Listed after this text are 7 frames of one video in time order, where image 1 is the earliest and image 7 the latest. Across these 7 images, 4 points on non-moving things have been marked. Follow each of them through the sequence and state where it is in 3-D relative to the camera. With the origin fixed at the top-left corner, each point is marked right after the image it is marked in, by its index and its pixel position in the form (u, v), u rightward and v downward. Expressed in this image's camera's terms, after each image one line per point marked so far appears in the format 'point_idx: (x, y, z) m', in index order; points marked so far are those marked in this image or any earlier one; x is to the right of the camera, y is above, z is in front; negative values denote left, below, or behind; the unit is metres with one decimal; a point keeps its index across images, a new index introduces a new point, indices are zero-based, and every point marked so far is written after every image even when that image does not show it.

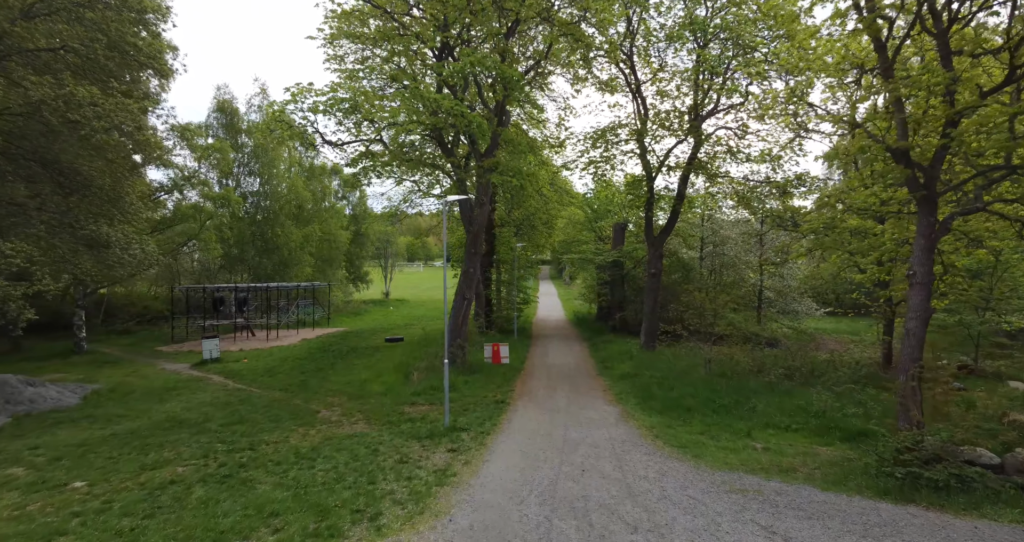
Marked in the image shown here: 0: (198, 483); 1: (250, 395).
0: (-4.5, -3.1, +8.6) m
1: (-7.1, -3.4, +16.2) m
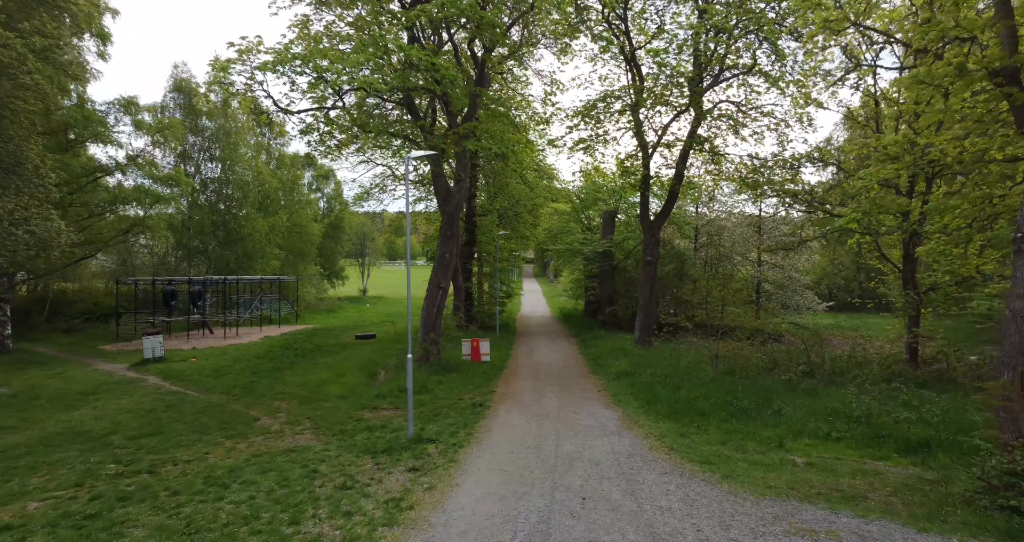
0: (-4.8, -2.7, +6.3) m
1: (-7.6, -3.0, +13.8) m
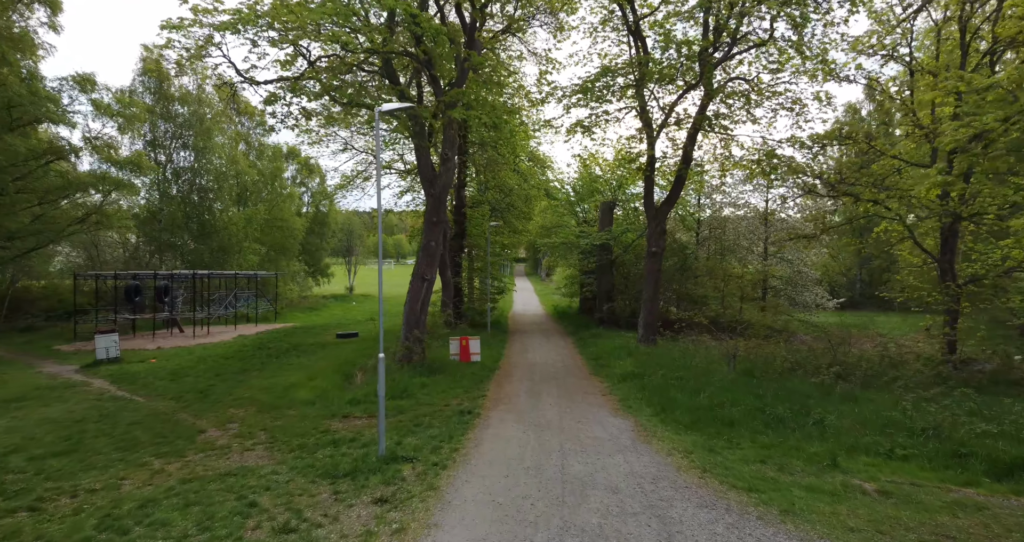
0: (-4.8, -2.4, +4.5) m
1: (-7.7, -2.7, +11.9) m
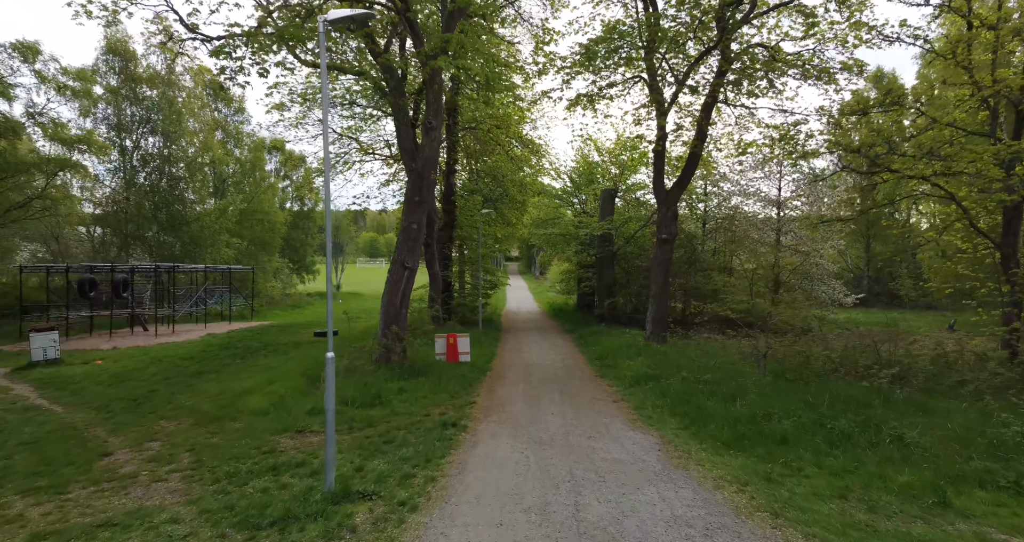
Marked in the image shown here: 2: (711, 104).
0: (-4.8, -2.1, +2.4) m
1: (-7.8, -2.4, +9.8) m
2: (+5.5, +4.6, +16.6) m
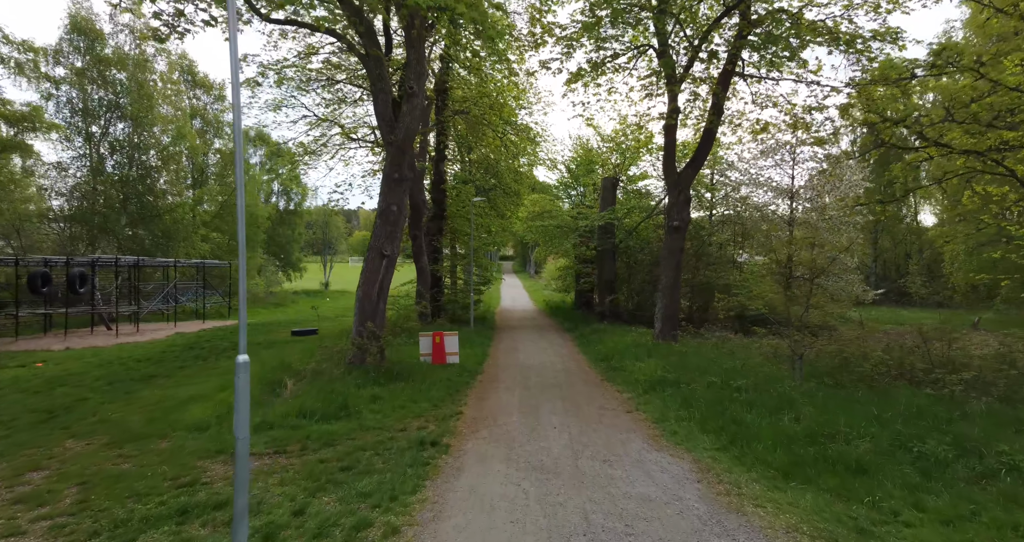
0: (-4.8, -1.9, +0.5) m
1: (-7.9, -2.2, +8.0) m
2: (+5.4, +4.9, +14.9) m
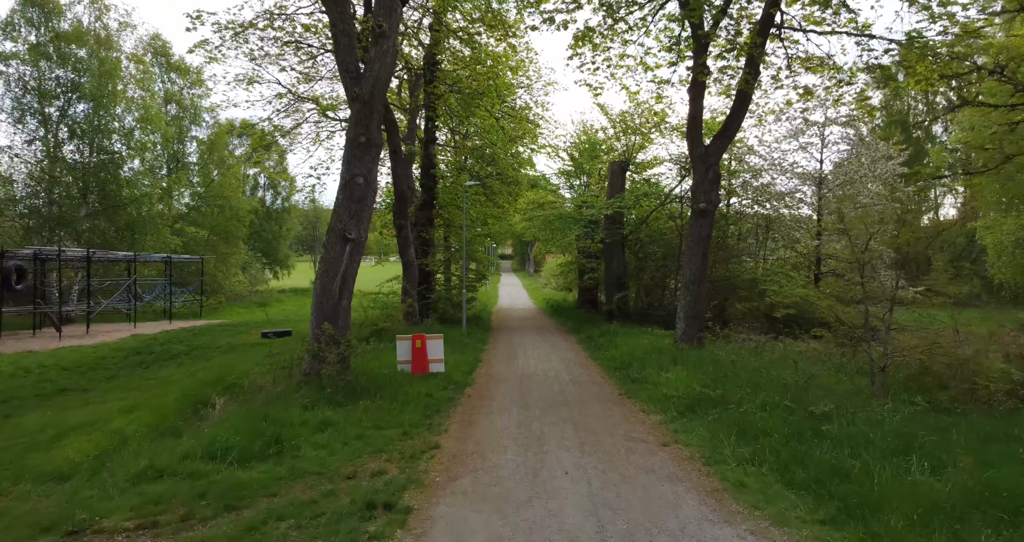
0: (-4.9, -1.7, -1.9) m
1: (-8.0, -2.0, +5.5) m
2: (+5.3, +5.1, +12.5) m
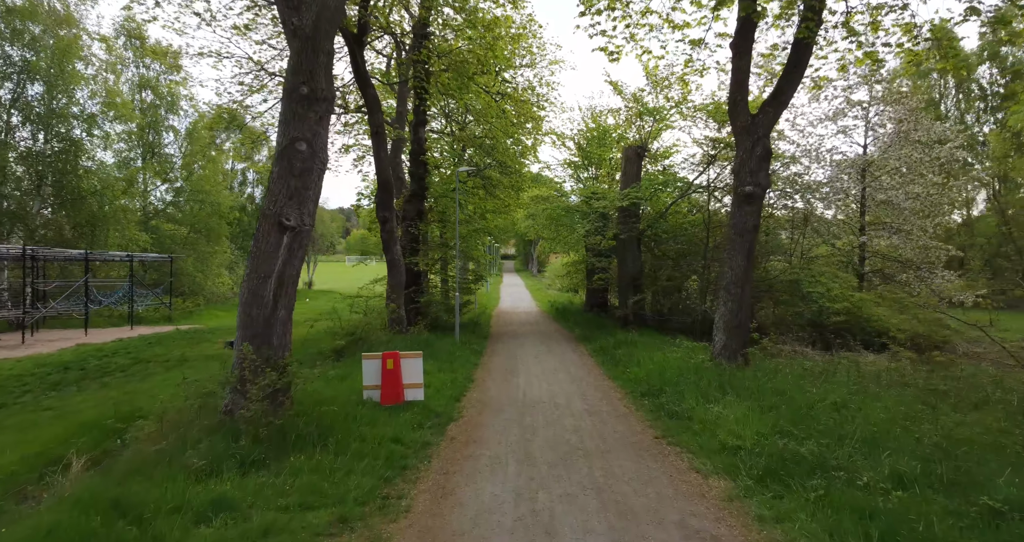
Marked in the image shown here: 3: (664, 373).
0: (-5.0, -1.7, -4.5) m
1: (-8.0, -2.0, +2.9) m
2: (+5.3, +5.1, +9.8) m
3: (+2.6, -1.7, +10.0) m
